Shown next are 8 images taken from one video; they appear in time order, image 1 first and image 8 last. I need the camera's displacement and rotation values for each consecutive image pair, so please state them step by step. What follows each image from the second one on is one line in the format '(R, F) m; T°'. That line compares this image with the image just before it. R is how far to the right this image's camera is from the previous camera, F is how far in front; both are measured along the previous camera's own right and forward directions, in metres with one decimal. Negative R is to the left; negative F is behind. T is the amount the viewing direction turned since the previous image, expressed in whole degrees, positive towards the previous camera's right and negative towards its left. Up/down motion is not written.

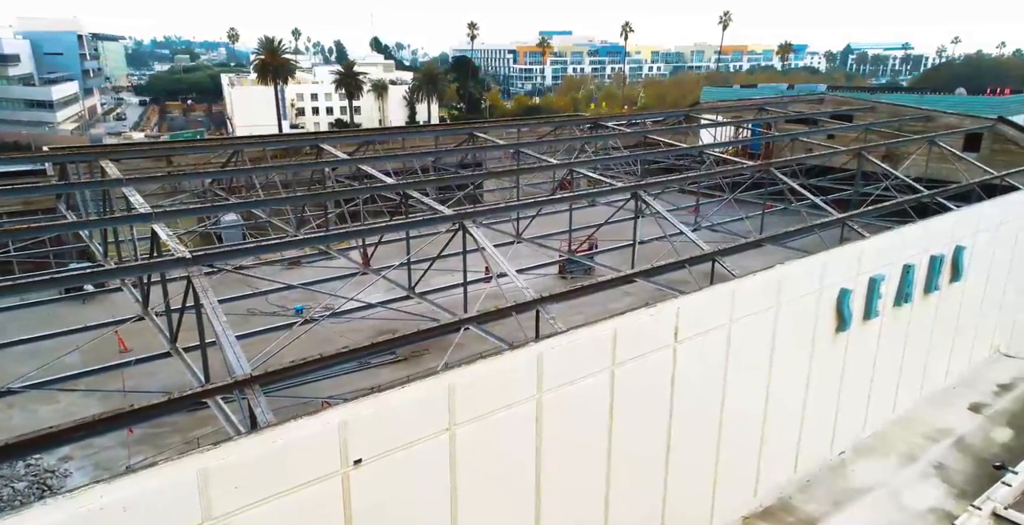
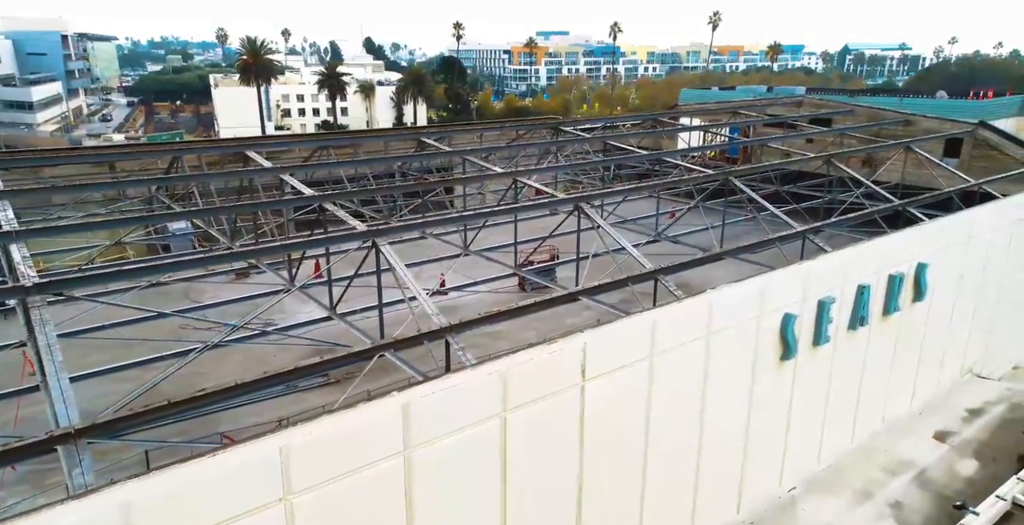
(+1.1, +0.9) m; 0°
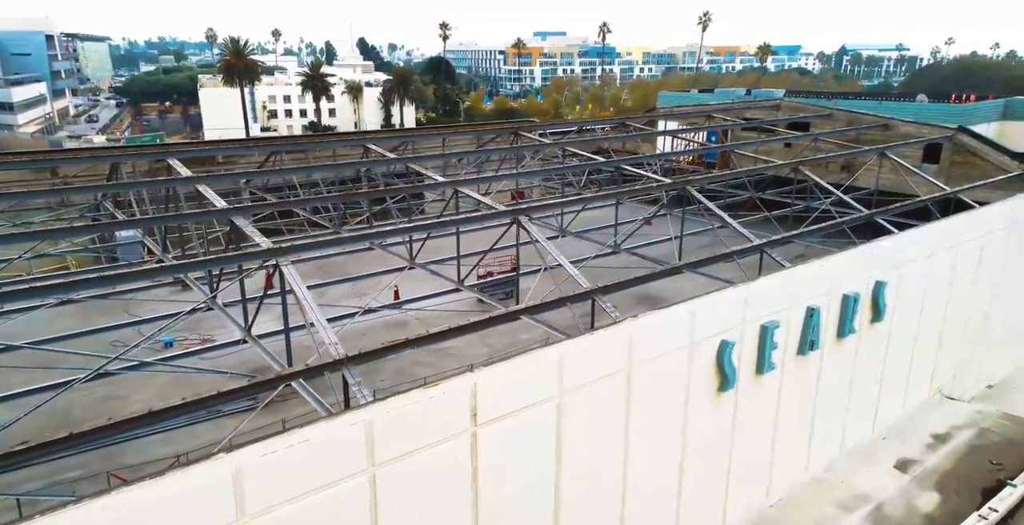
(+1.1, +0.8) m; 0°
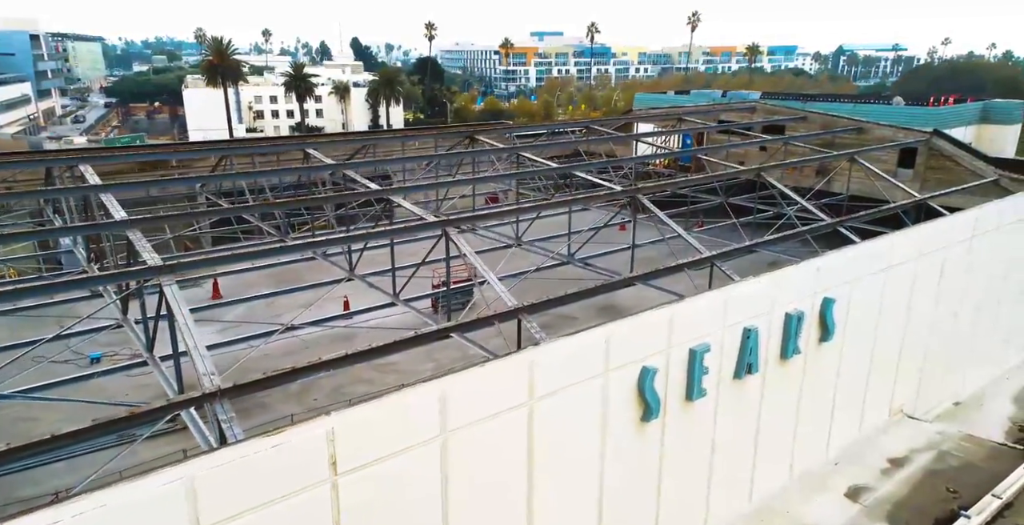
(+1.1, +0.7) m; 0°
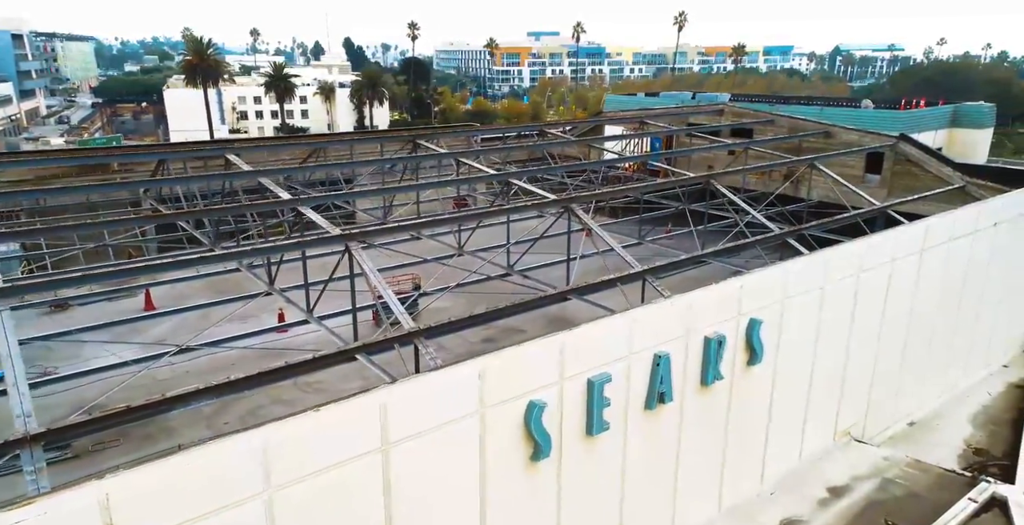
(+1.3, +0.8) m; 0°
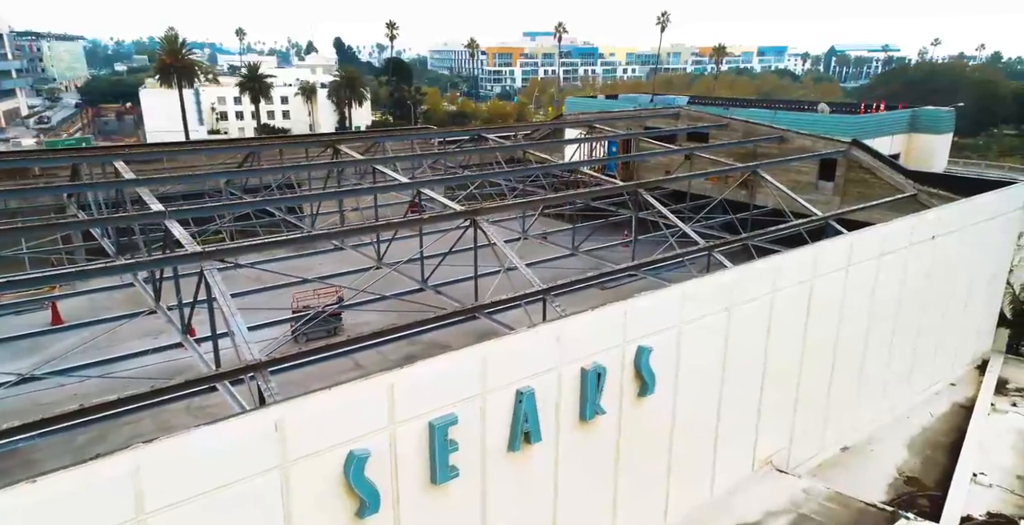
(+1.7, +0.9) m; 0°
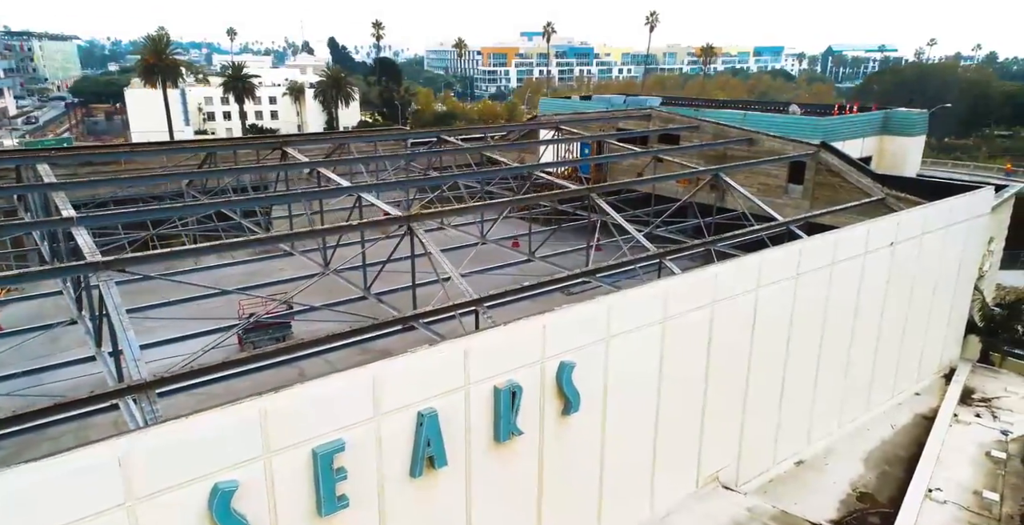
(+1.0, +0.5) m; 0°
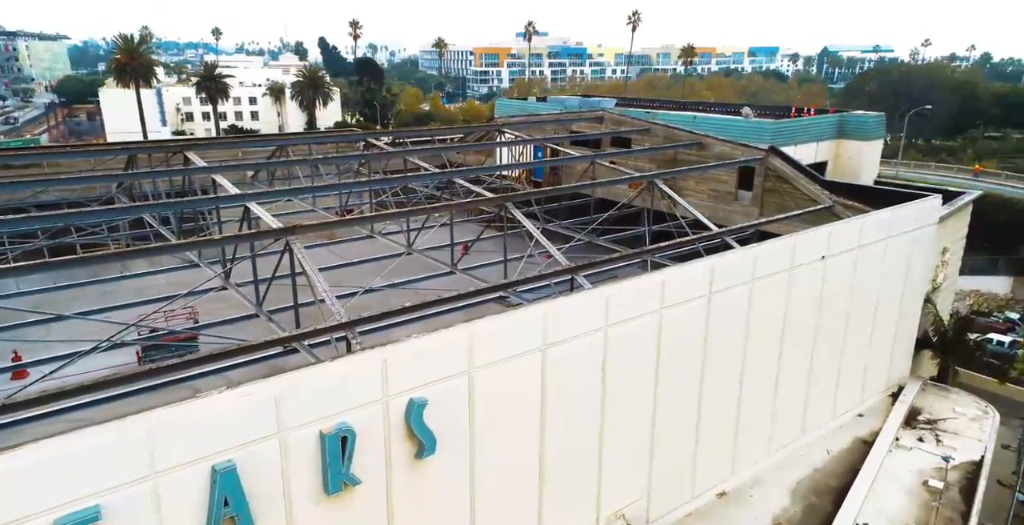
(+1.7, +1.0) m; 0°
